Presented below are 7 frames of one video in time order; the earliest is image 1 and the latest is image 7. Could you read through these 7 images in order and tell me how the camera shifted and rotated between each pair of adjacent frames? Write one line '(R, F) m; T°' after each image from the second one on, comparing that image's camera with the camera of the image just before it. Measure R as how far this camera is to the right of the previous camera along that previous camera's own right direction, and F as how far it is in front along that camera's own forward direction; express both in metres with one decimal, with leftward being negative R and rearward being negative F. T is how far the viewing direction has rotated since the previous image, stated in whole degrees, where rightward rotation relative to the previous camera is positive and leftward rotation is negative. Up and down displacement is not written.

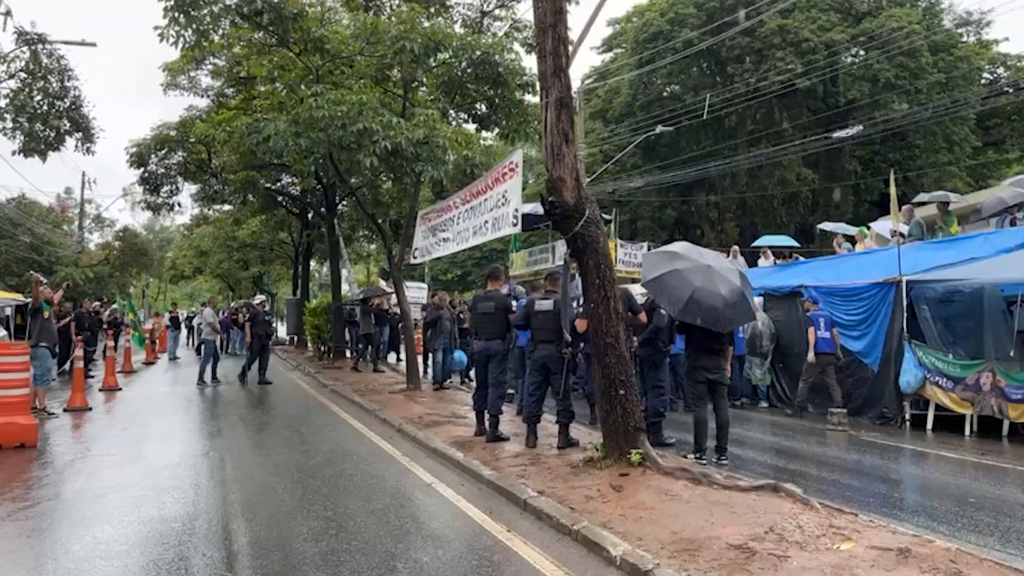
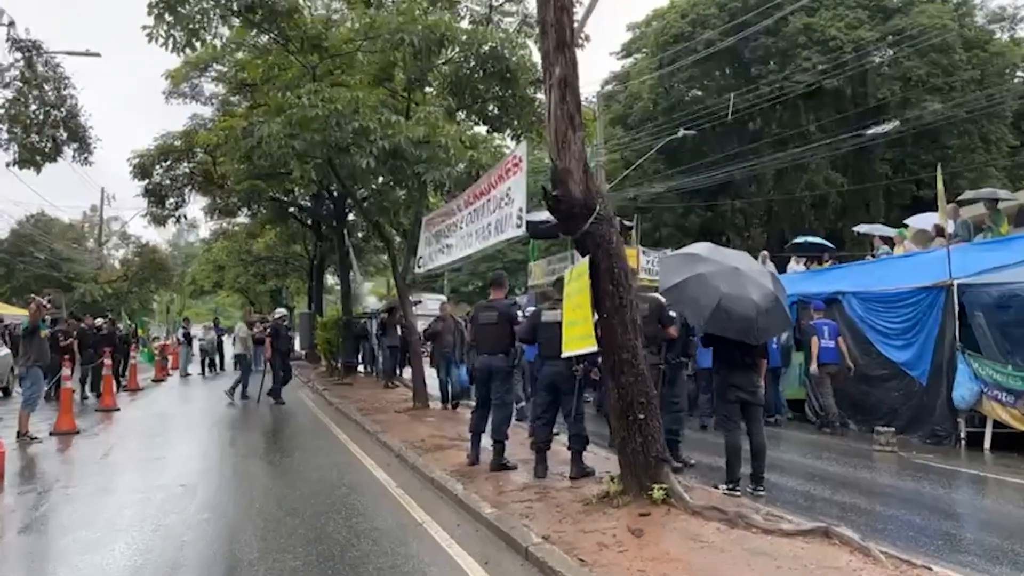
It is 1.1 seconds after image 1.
(+0.2, +1.0) m; -2°
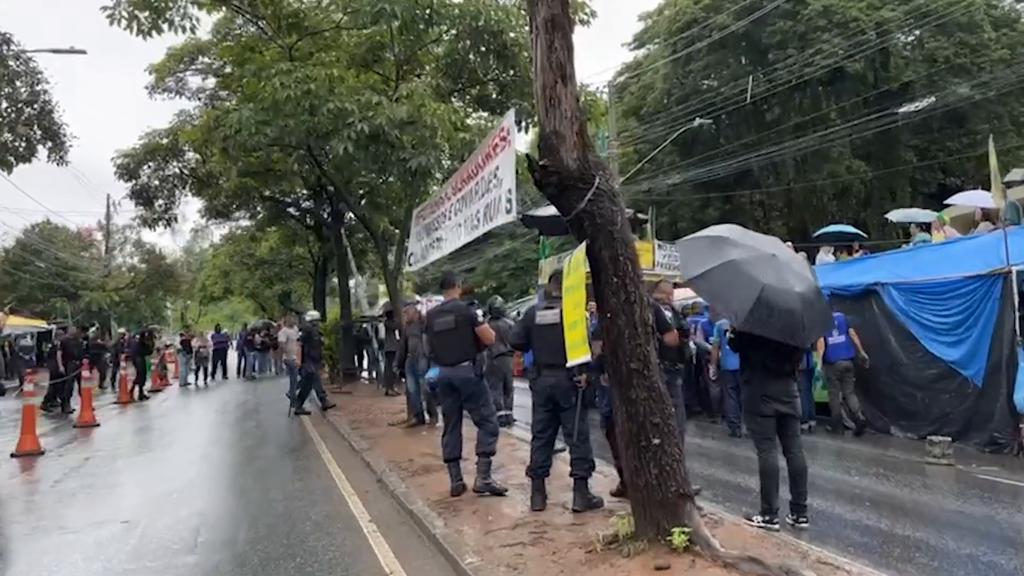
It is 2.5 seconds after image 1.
(+0.2, +1.3) m; -1°
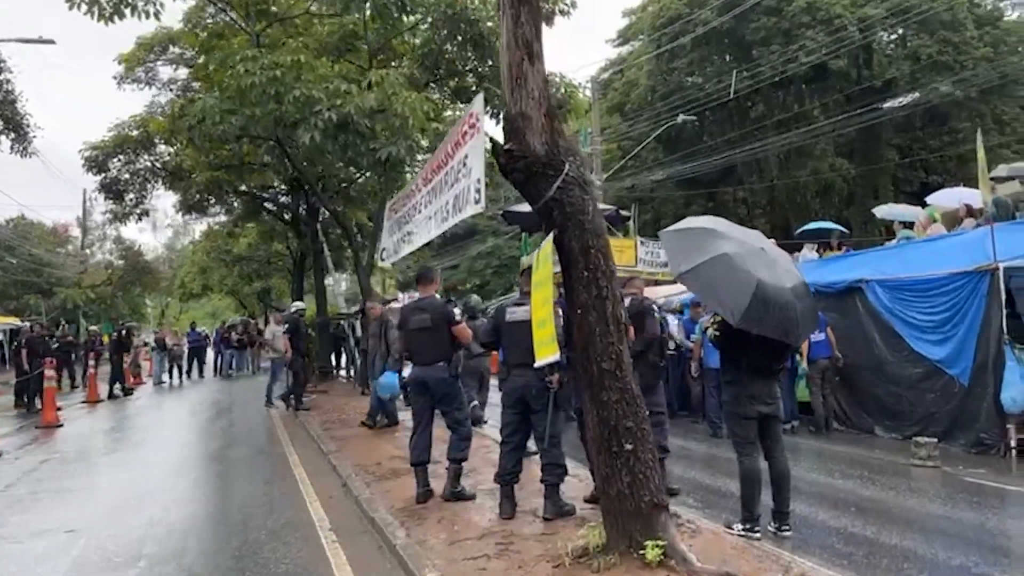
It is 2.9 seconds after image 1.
(+0.1, +0.4) m; +1°
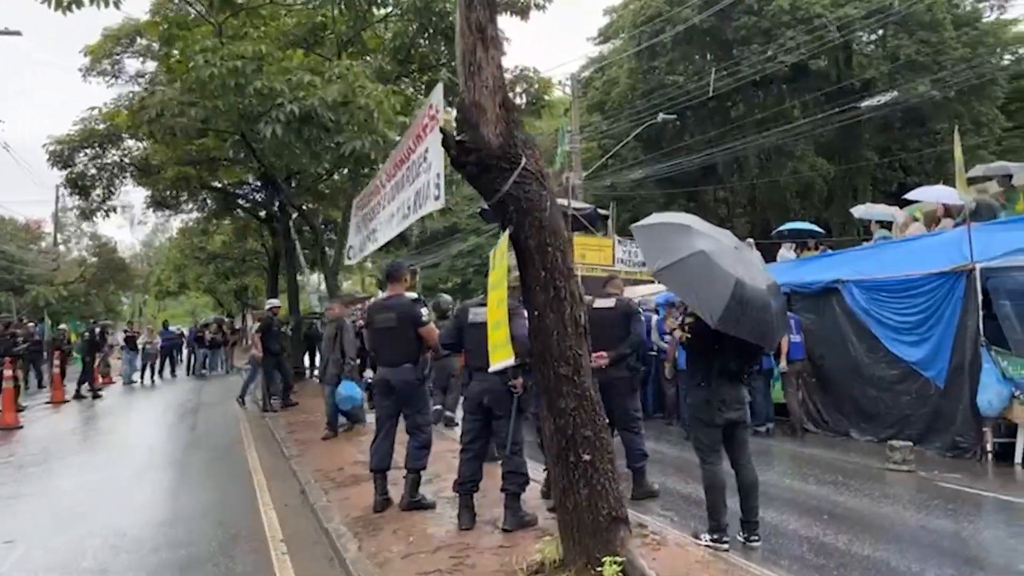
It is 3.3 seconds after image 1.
(+0.2, +0.3) m; +1°
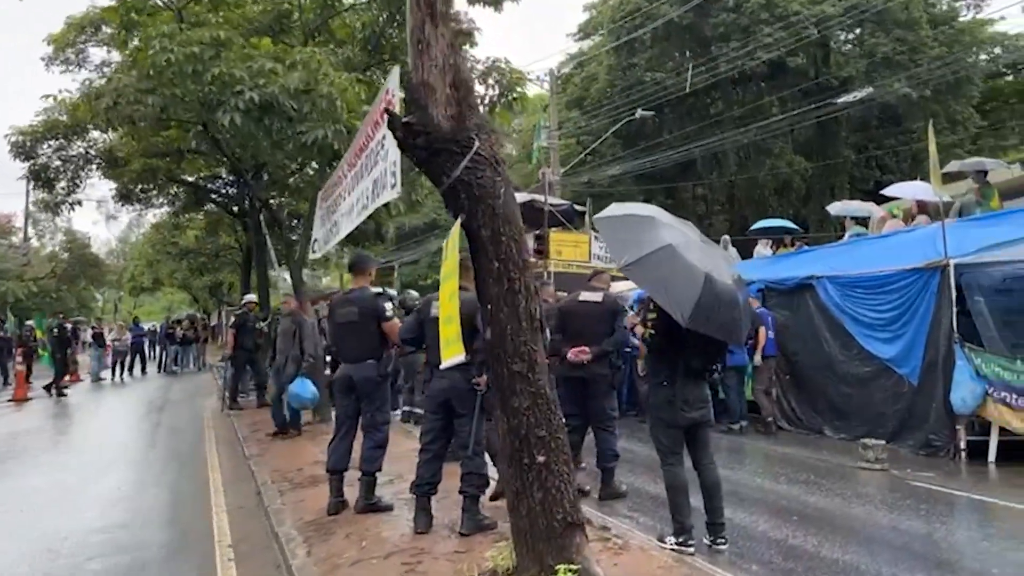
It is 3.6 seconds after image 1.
(+0.2, +0.2) m; +1°
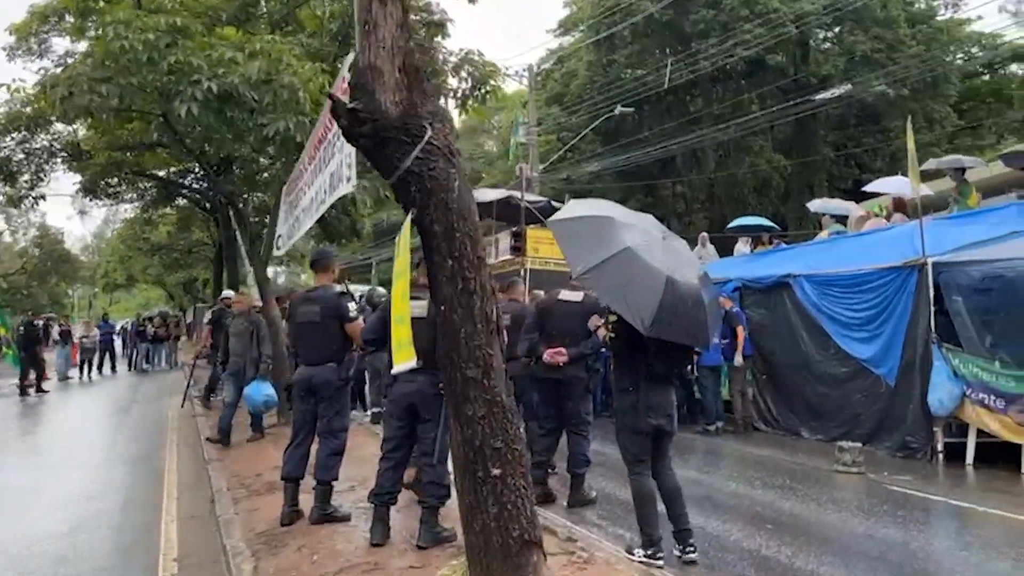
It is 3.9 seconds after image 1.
(+0.1, +0.3) m; +1°
